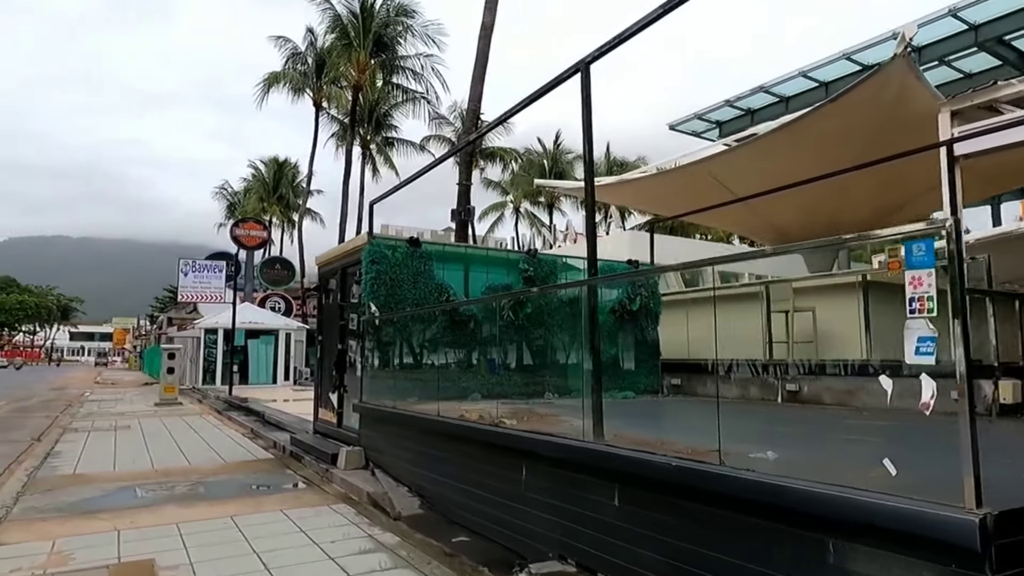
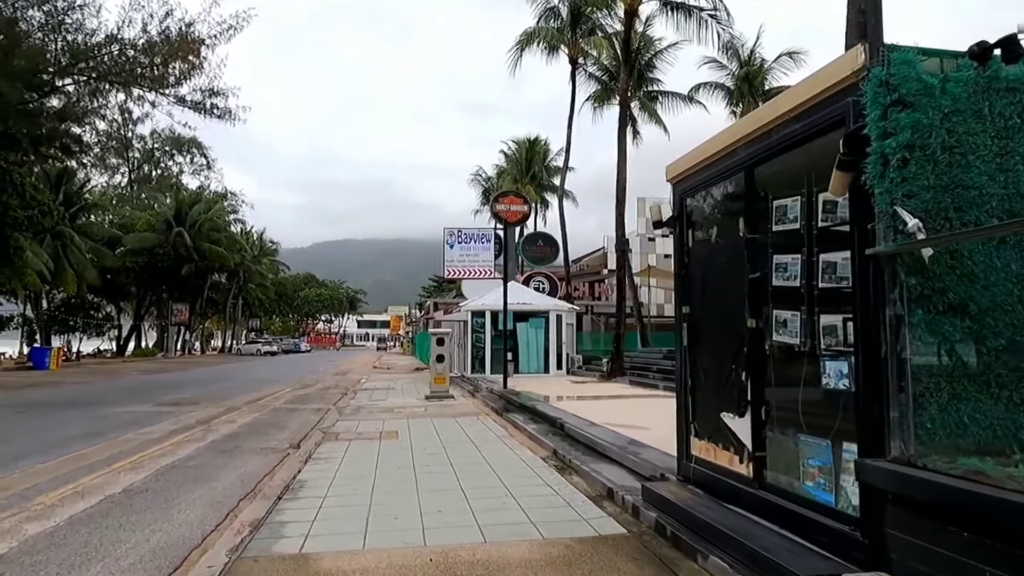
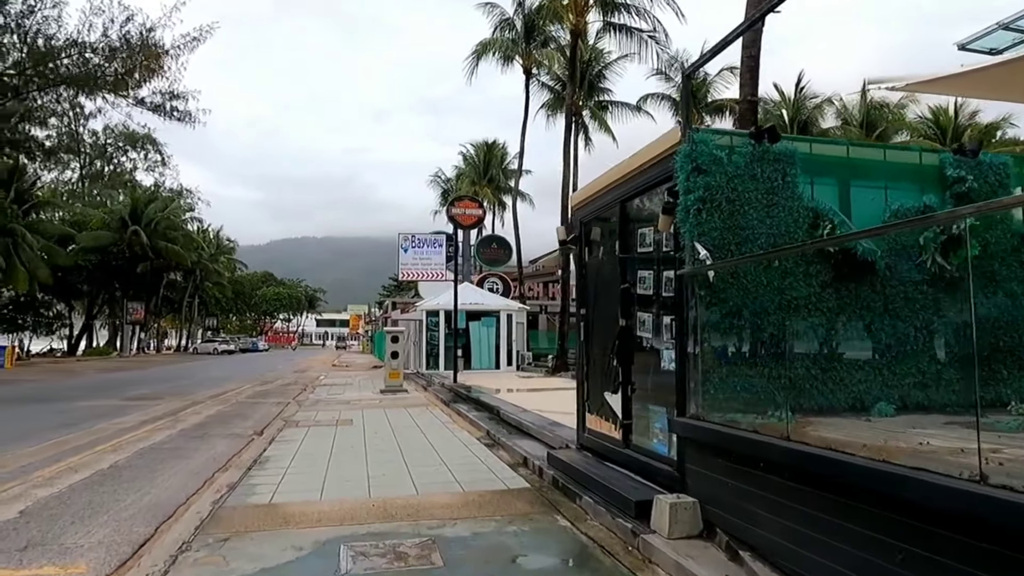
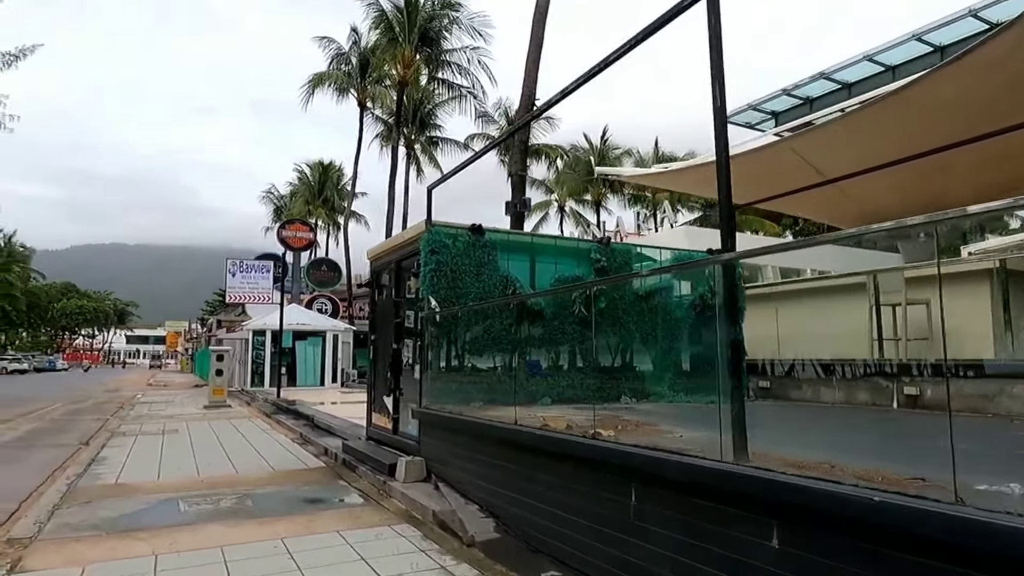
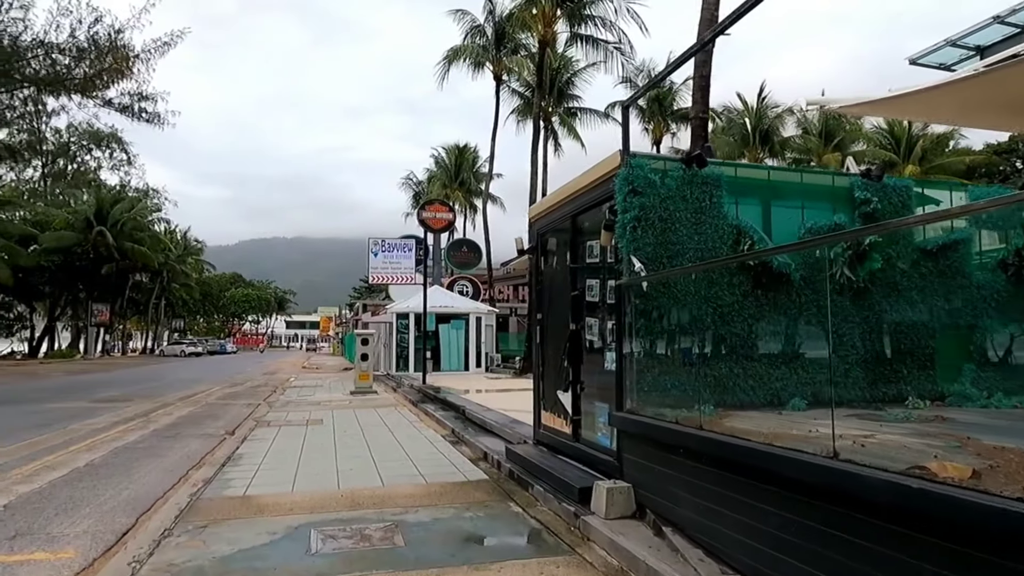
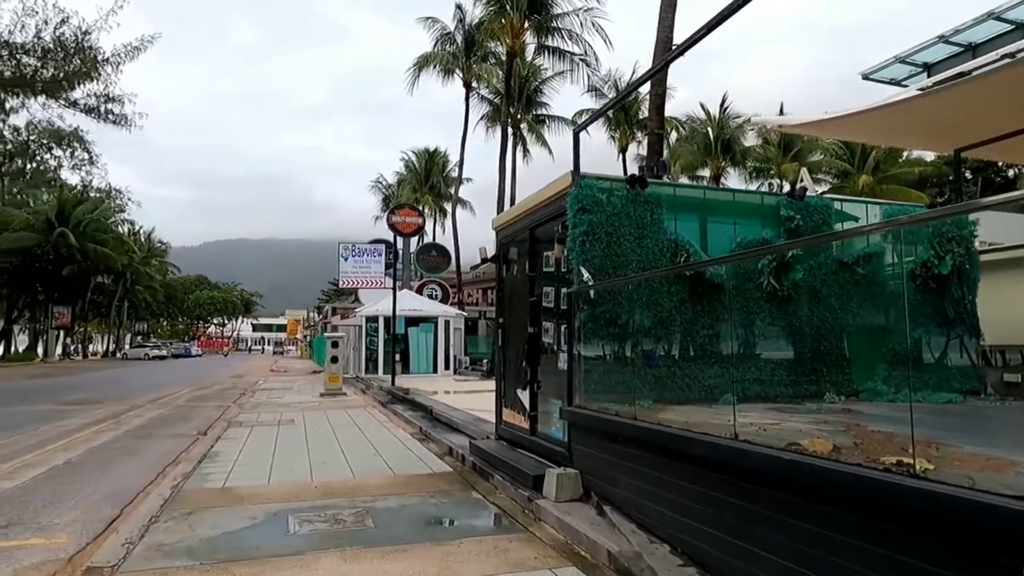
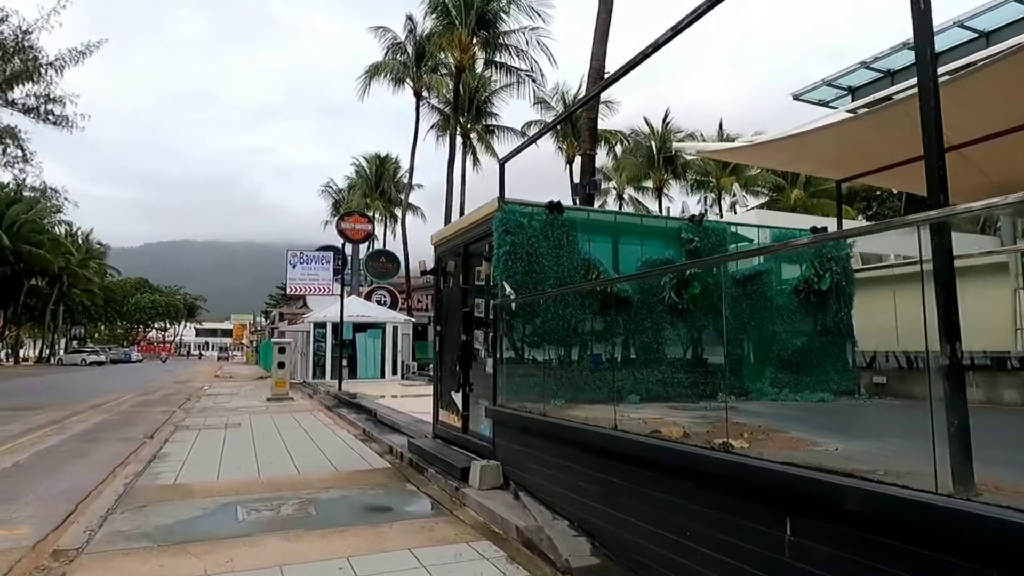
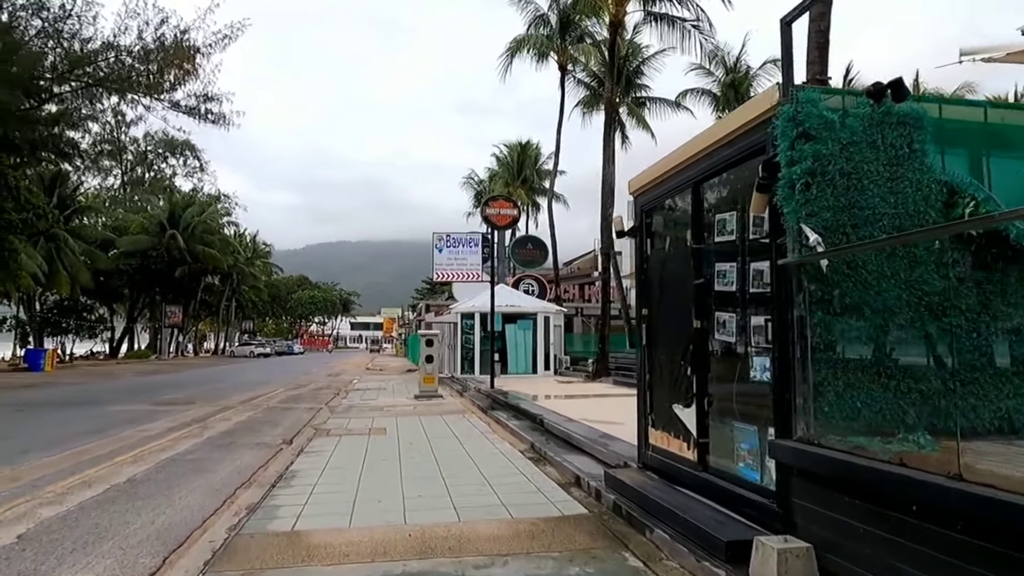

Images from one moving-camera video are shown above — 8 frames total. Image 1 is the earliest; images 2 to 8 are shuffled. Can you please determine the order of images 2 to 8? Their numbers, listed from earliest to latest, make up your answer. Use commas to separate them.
4, 7, 6, 5, 3, 8, 2
